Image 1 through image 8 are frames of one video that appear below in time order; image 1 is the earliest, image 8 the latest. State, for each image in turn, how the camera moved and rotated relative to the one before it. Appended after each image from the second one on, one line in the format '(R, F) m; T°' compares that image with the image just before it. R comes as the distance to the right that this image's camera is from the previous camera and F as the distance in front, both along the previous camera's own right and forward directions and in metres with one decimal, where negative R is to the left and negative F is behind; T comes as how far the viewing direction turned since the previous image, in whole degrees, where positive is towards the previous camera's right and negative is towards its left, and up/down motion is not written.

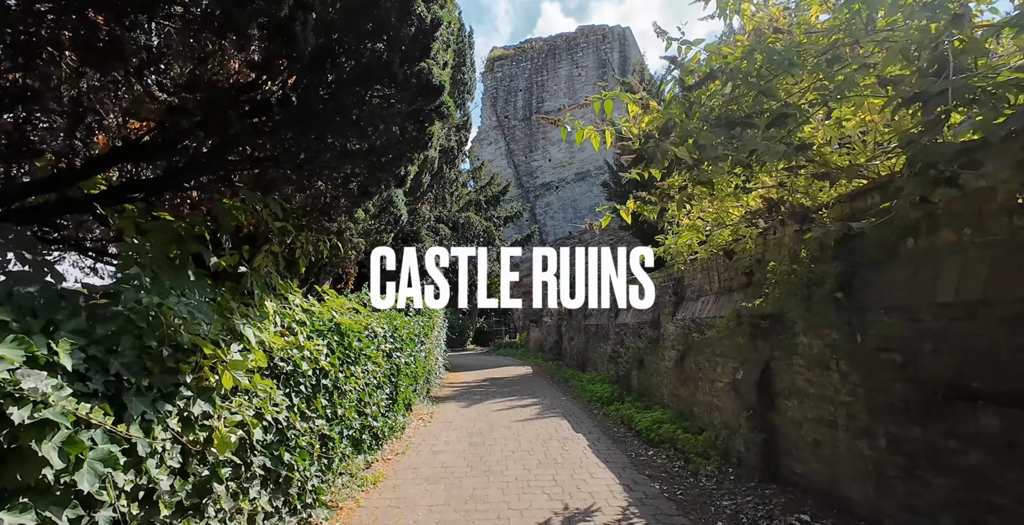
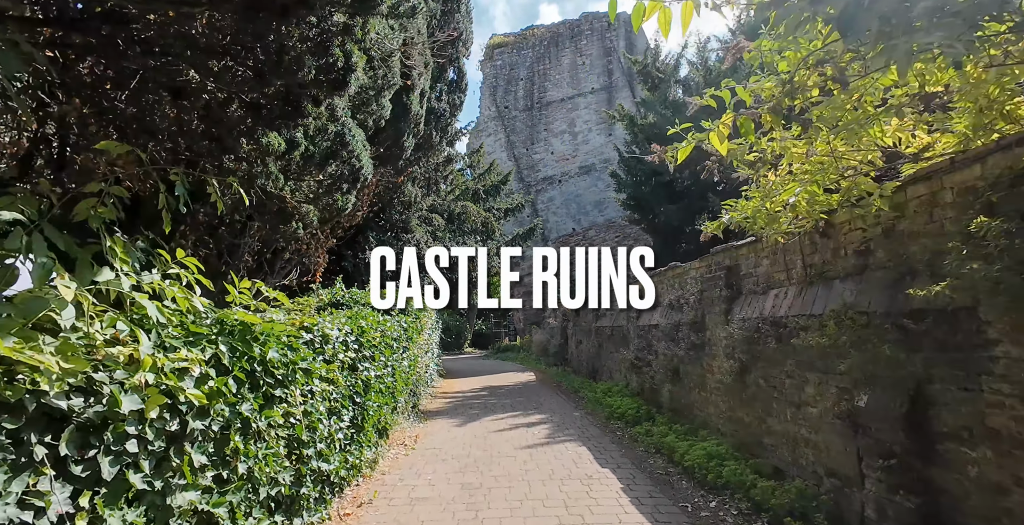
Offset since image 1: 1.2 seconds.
(-0.1, +1.7) m; 0°
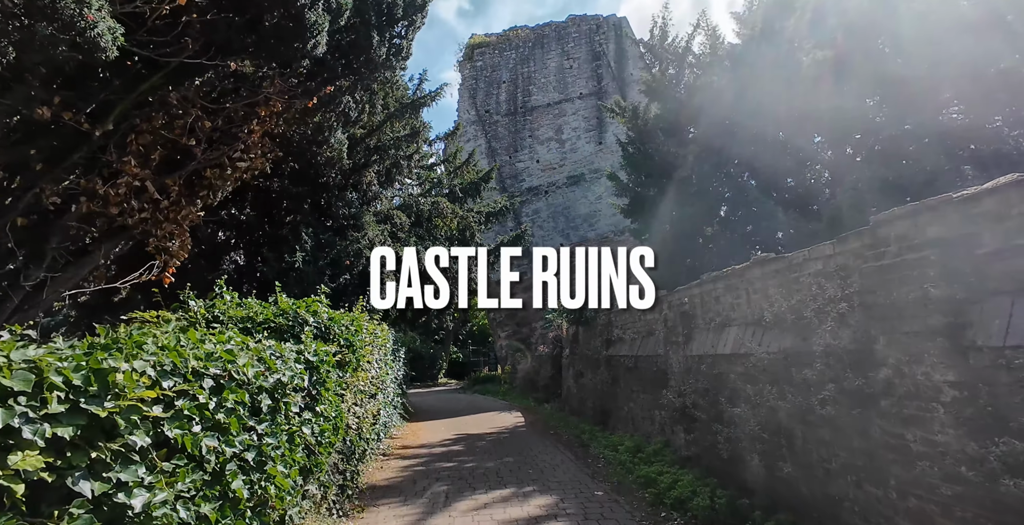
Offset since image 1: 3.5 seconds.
(-0.1, +3.1) m; +2°
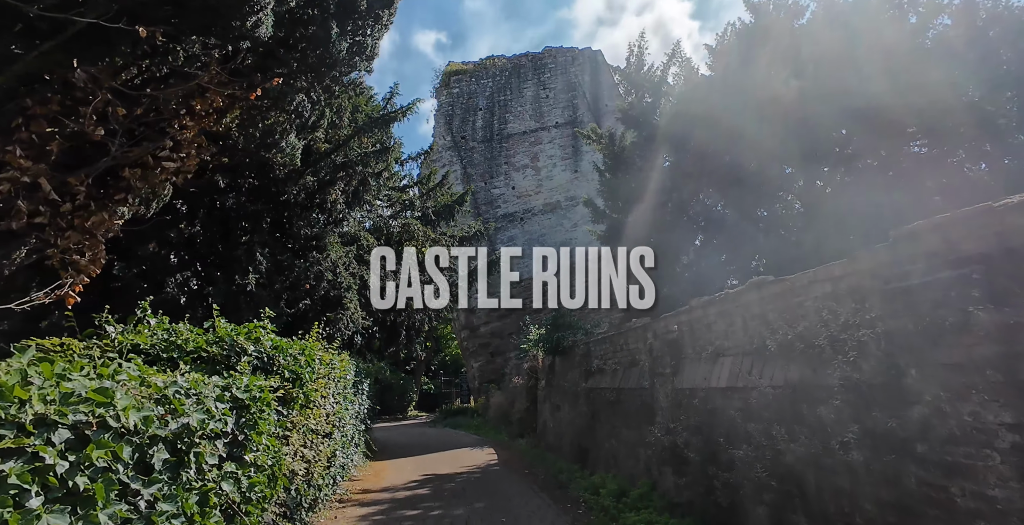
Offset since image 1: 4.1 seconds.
(0.0, +0.5) m; +3°
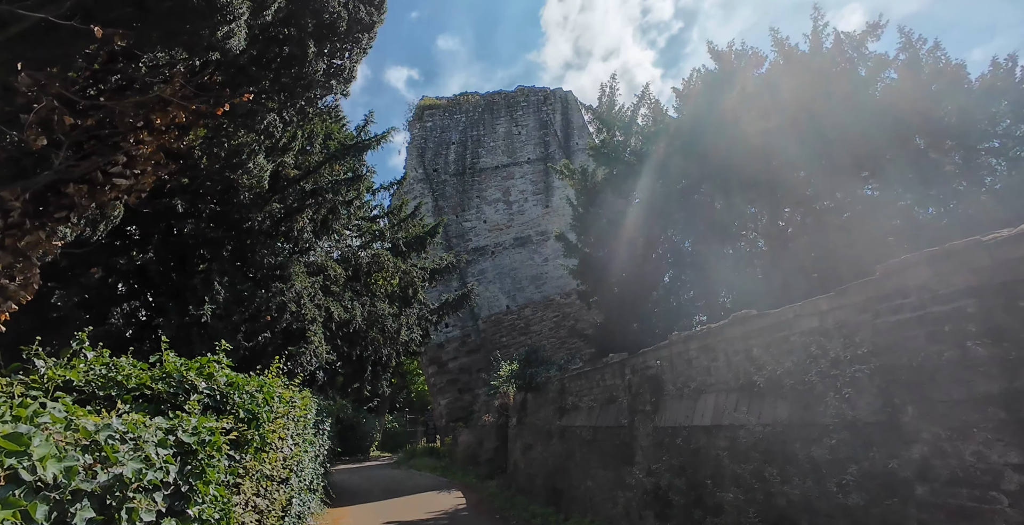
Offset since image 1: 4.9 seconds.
(-0.1, +0.2) m; +4°
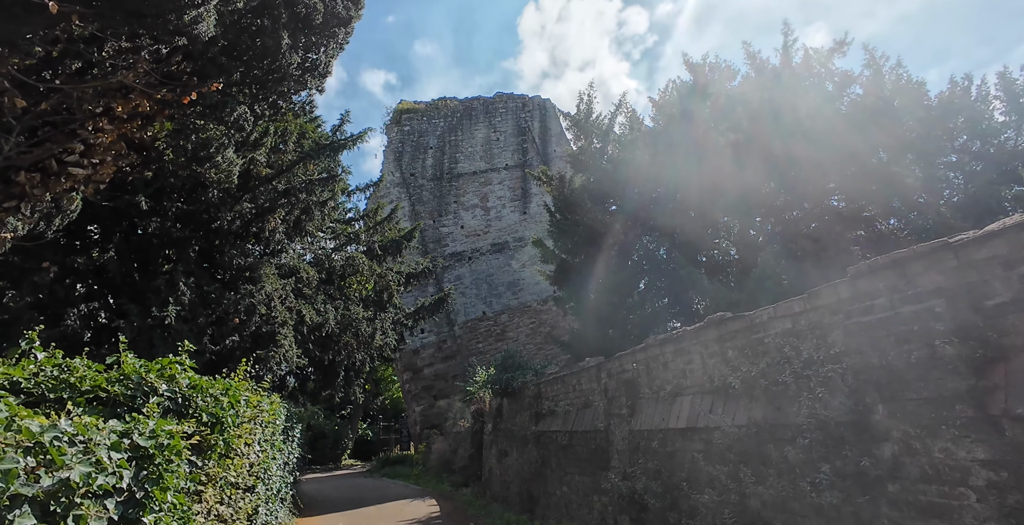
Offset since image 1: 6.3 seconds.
(0.0, +0.1) m; +3°
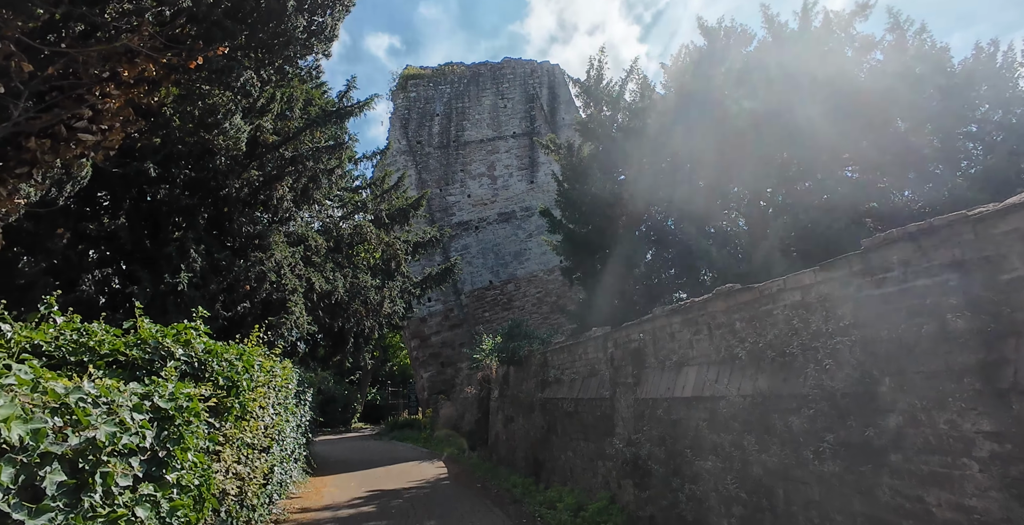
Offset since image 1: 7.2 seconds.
(0.0, 0.0) m; -1°
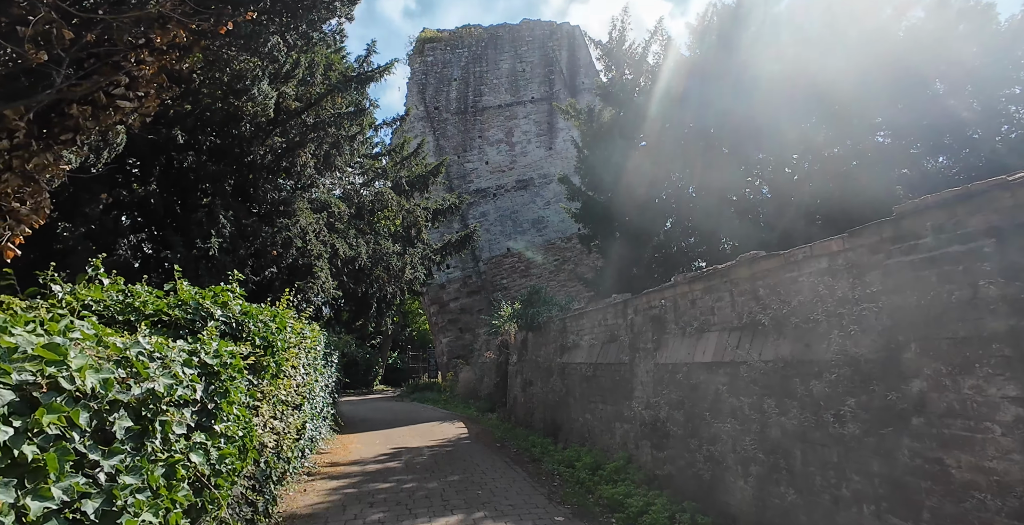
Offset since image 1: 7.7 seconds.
(-0.1, -0.1) m; -2°
